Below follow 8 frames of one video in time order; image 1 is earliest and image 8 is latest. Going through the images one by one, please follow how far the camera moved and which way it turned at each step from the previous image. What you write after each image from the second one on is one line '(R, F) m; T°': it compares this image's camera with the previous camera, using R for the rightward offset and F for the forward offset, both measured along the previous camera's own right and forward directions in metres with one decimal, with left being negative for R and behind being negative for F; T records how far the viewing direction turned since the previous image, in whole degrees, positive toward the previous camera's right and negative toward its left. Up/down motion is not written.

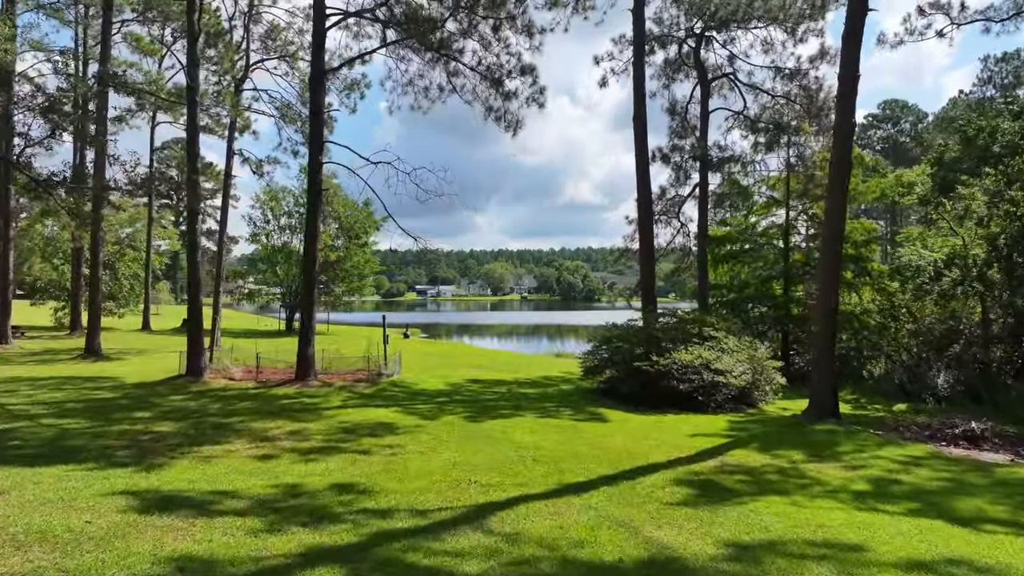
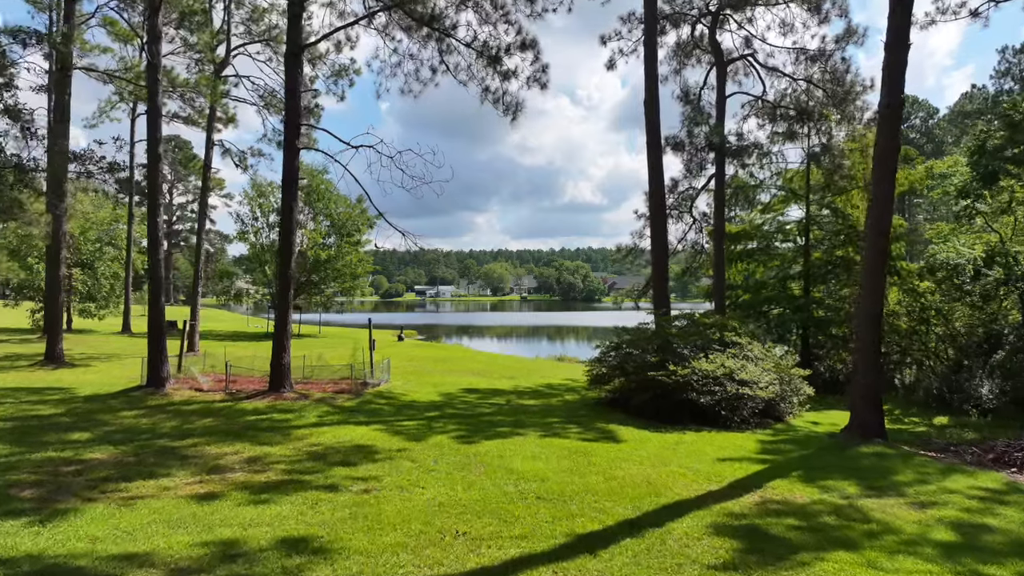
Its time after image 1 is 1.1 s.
(0.0, +1.3) m; 0°
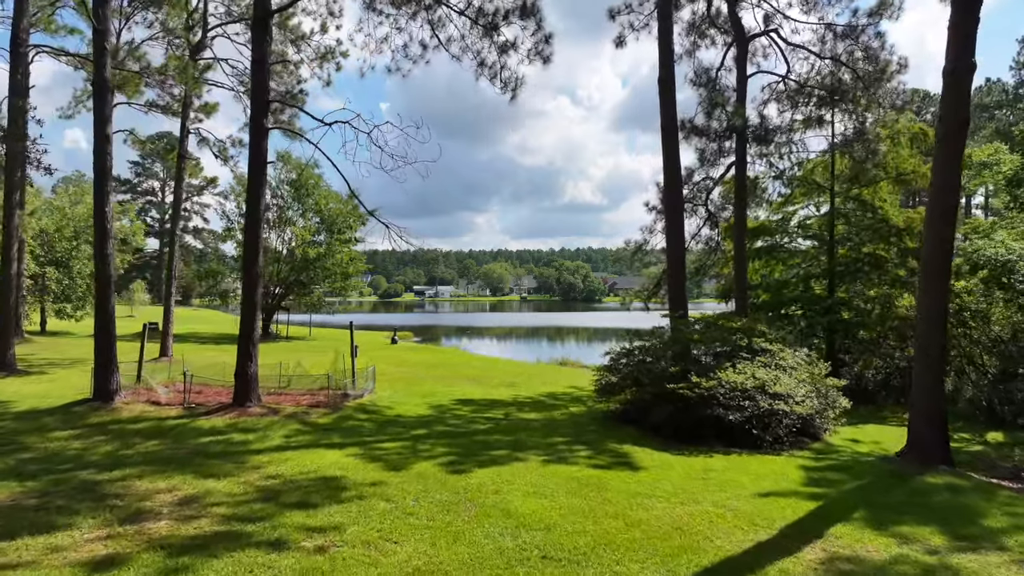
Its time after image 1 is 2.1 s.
(0.0, +1.4) m; 0°
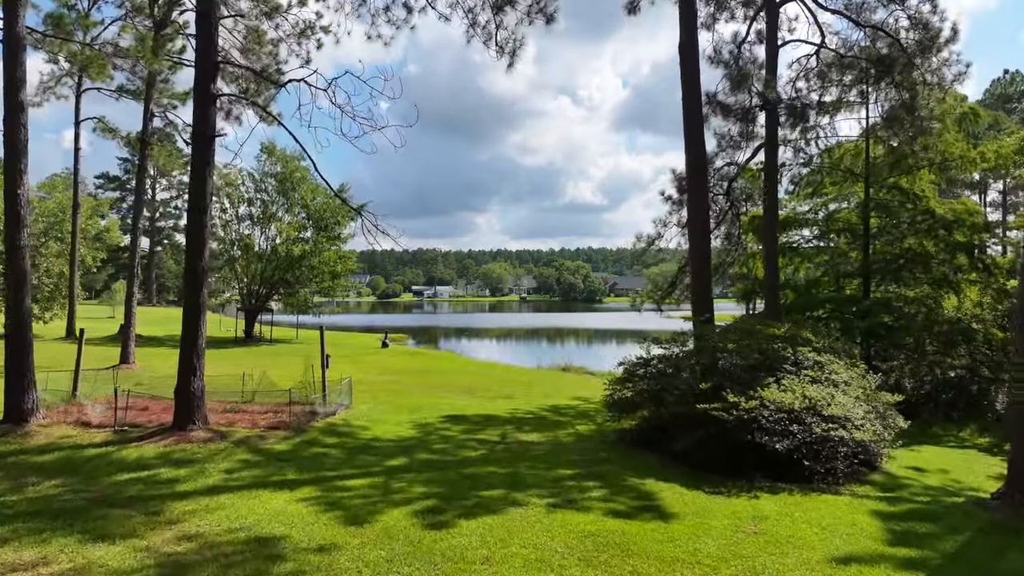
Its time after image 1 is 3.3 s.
(0.0, +1.7) m; 0°
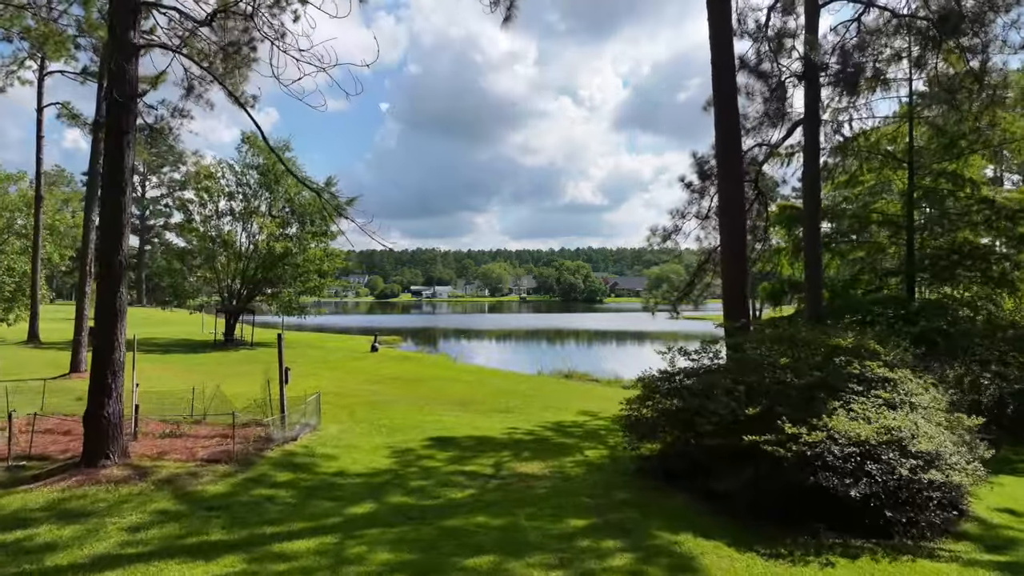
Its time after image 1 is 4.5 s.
(0.0, +1.7) m; 0°
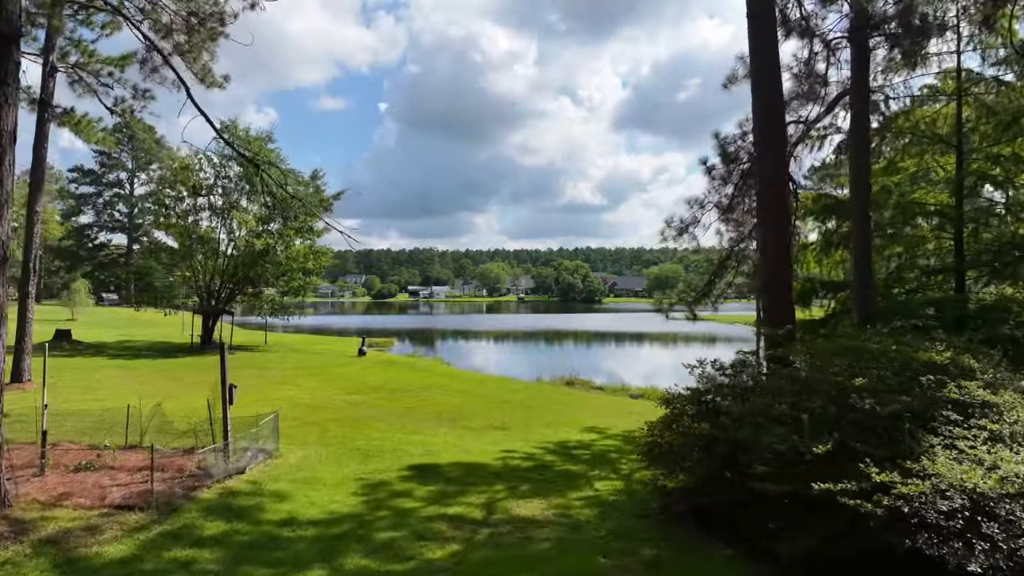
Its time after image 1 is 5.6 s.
(0.0, +1.5) m; 0°
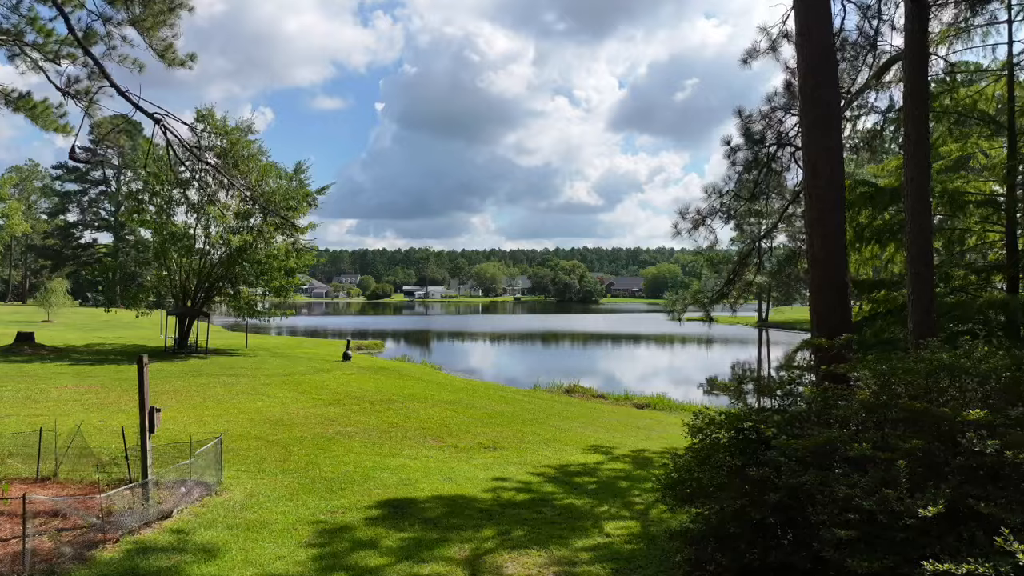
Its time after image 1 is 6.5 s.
(0.0, +1.4) m; 0°
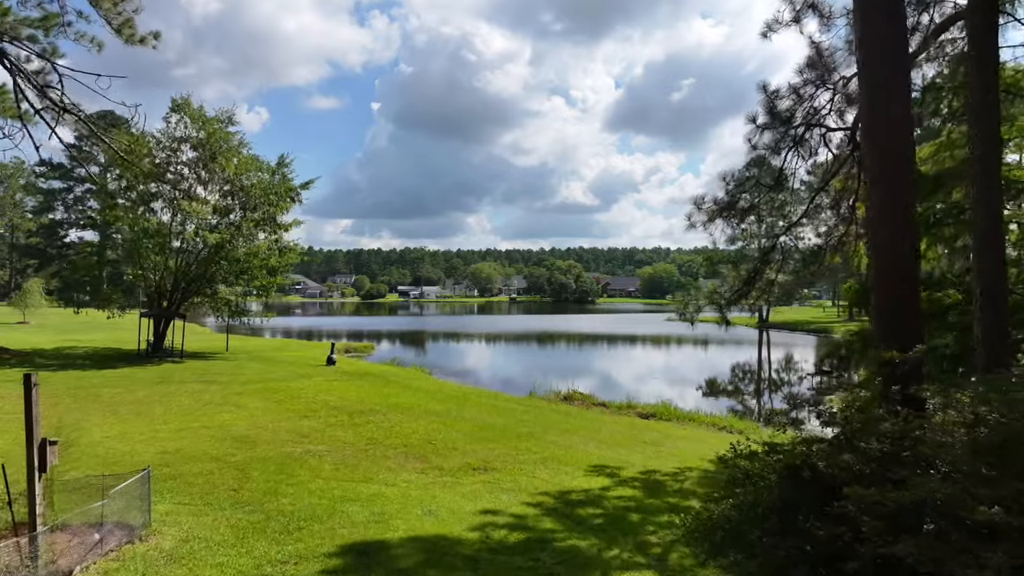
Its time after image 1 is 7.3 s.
(0.0, +1.2) m; 0°
